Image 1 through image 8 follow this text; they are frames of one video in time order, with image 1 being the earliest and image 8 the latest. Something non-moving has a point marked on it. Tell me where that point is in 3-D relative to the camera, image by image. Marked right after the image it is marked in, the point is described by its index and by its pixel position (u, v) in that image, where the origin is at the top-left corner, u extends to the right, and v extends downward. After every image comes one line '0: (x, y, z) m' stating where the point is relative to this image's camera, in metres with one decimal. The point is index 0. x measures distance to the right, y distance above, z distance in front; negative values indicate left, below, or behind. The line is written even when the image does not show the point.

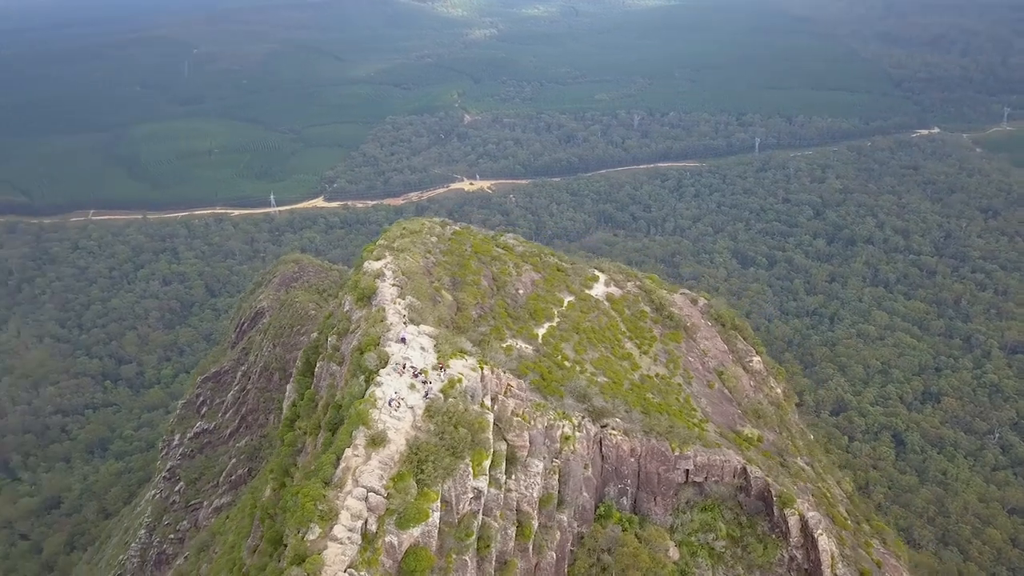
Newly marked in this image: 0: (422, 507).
0: (-2.1, -5.1, +19.4) m
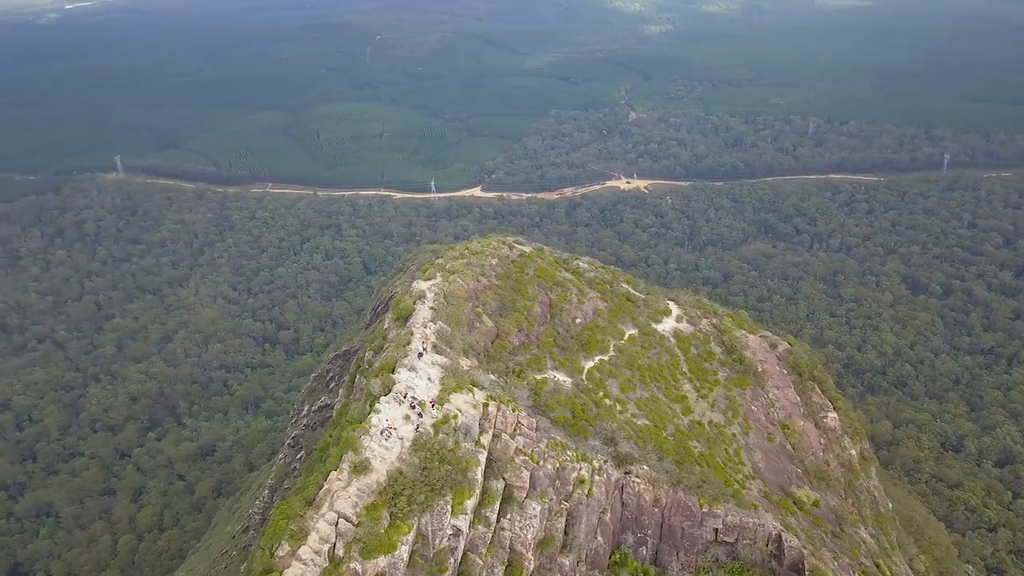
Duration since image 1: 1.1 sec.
0: (-2.9, -6.0, +19.8) m
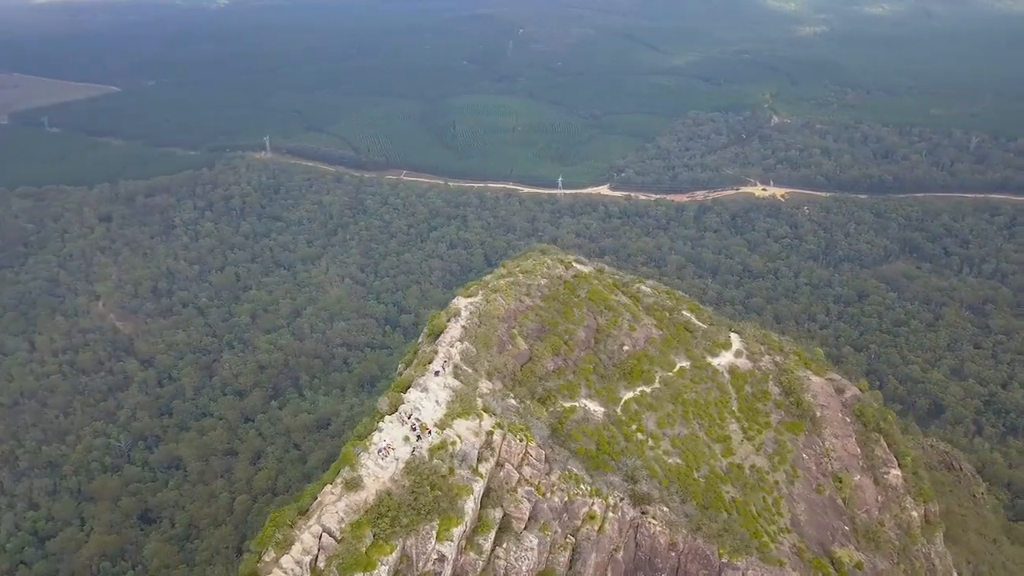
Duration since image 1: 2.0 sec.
0: (-3.5, -6.6, +20.3) m
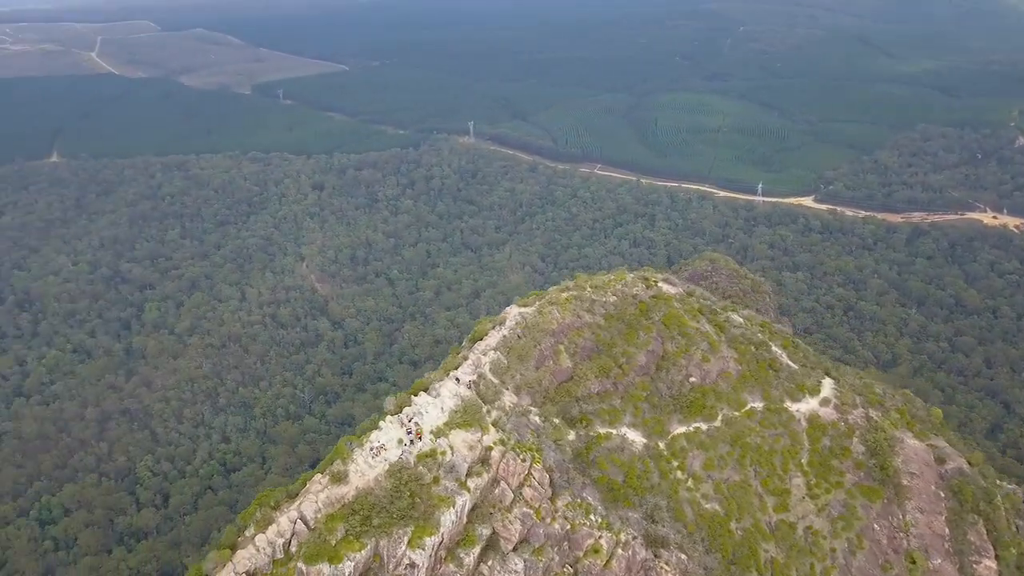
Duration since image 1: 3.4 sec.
0: (-4.5, -6.7, +20.9) m
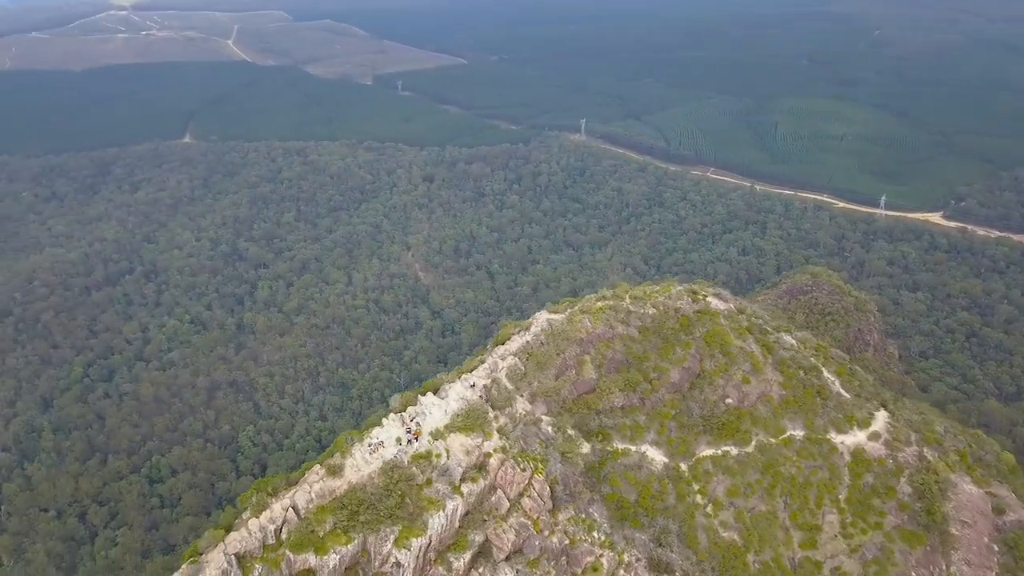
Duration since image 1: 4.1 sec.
0: (-4.9, -6.6, +21.2) m
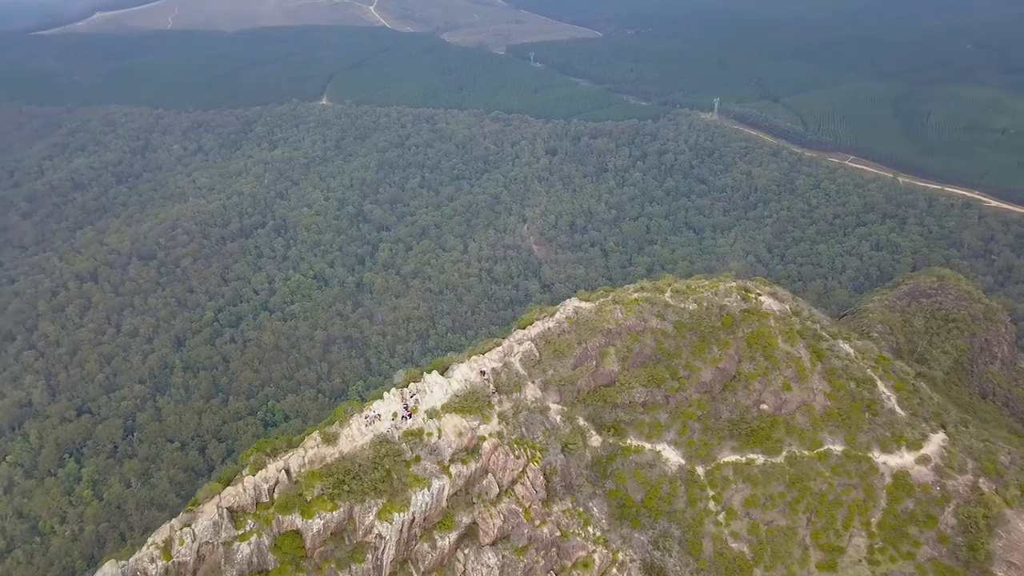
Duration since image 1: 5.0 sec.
0: (-5.4, -5.8, +21.8) m
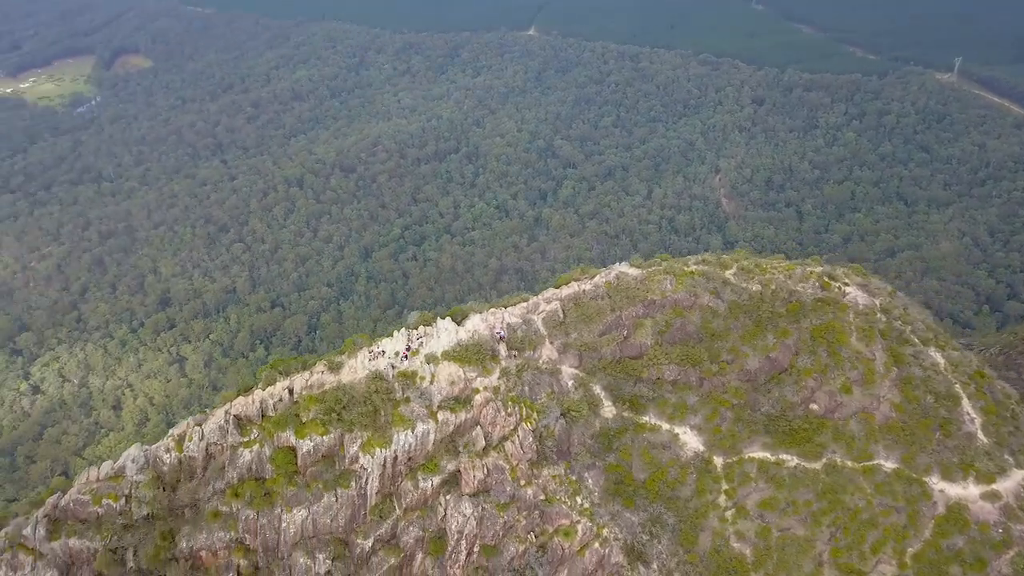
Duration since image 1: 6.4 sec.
0: (-5.9, -3.9, +23.0) m
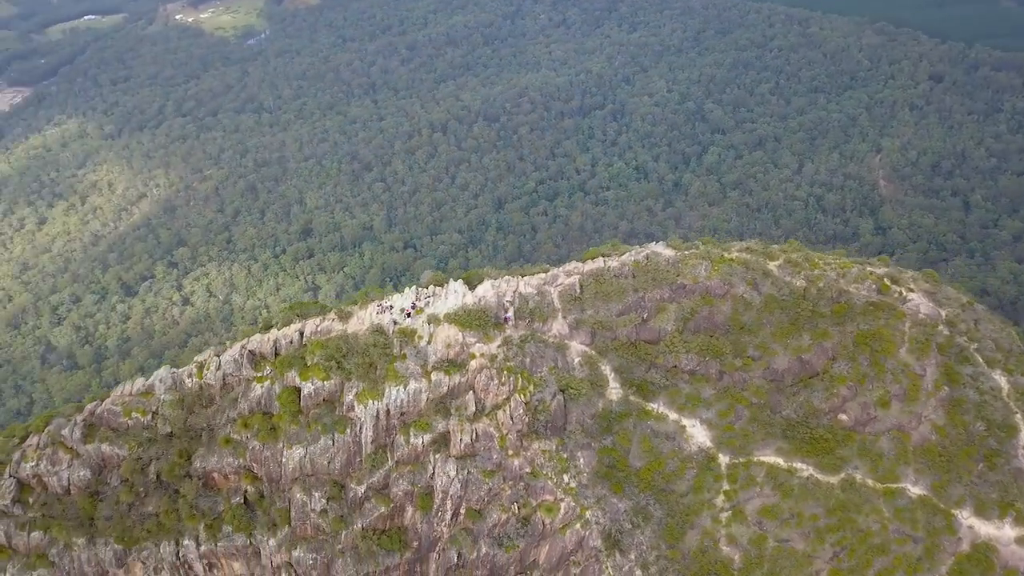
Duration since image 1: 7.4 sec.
0: (-6.0, -2.4, +23.9) m
